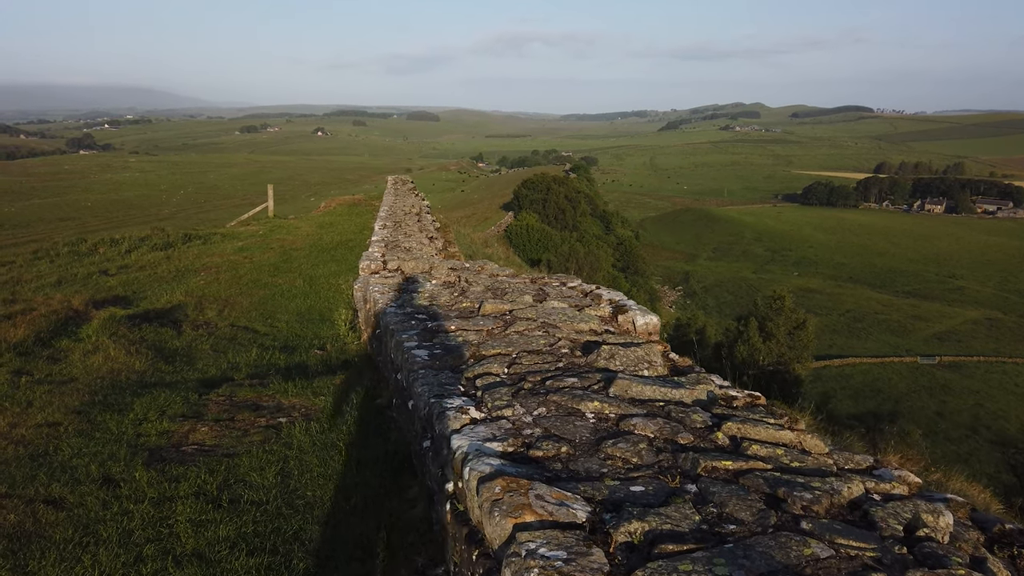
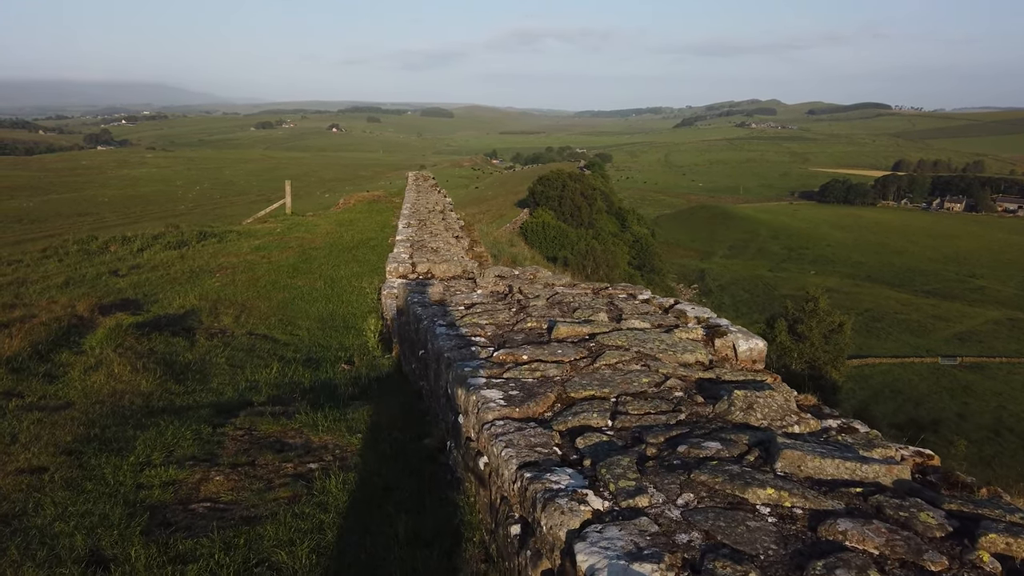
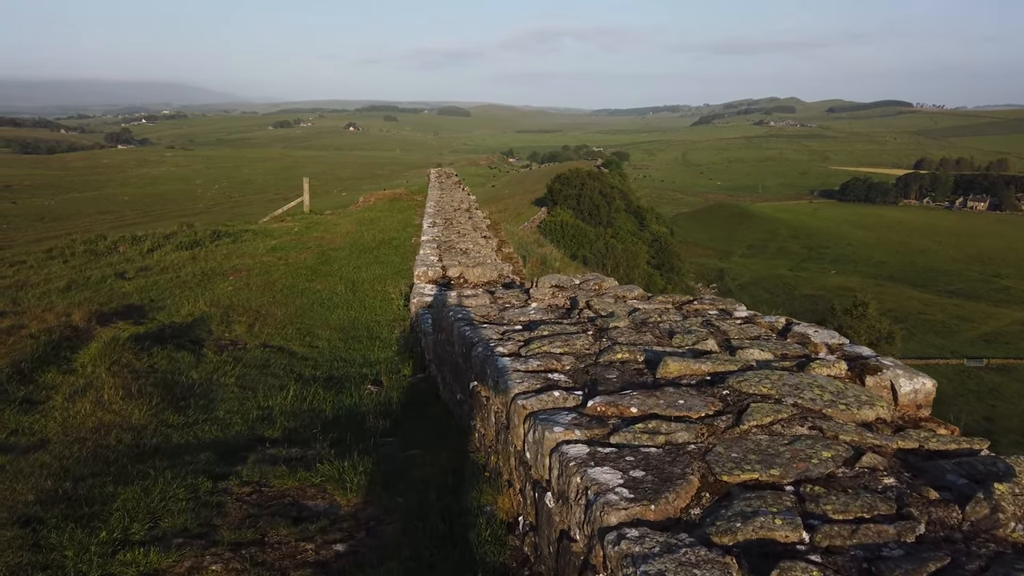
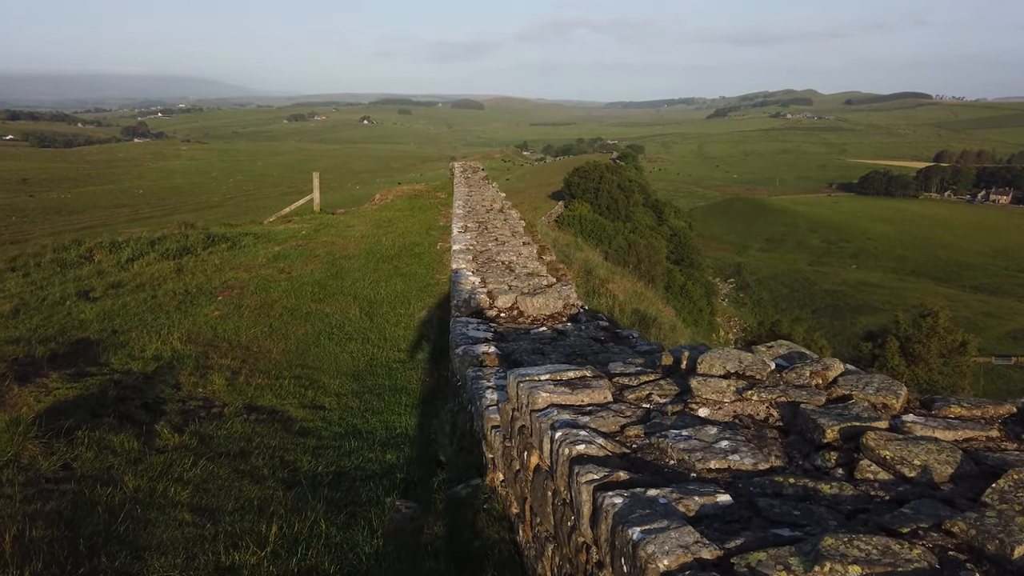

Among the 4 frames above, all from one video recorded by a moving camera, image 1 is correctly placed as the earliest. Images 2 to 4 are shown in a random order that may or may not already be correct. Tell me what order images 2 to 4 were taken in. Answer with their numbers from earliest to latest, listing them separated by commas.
2, 3, 4
